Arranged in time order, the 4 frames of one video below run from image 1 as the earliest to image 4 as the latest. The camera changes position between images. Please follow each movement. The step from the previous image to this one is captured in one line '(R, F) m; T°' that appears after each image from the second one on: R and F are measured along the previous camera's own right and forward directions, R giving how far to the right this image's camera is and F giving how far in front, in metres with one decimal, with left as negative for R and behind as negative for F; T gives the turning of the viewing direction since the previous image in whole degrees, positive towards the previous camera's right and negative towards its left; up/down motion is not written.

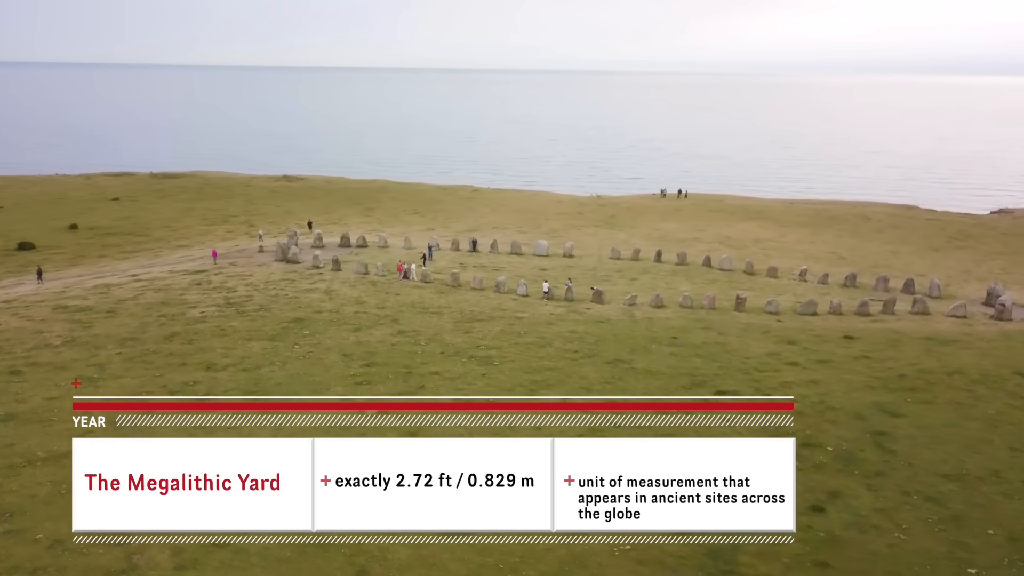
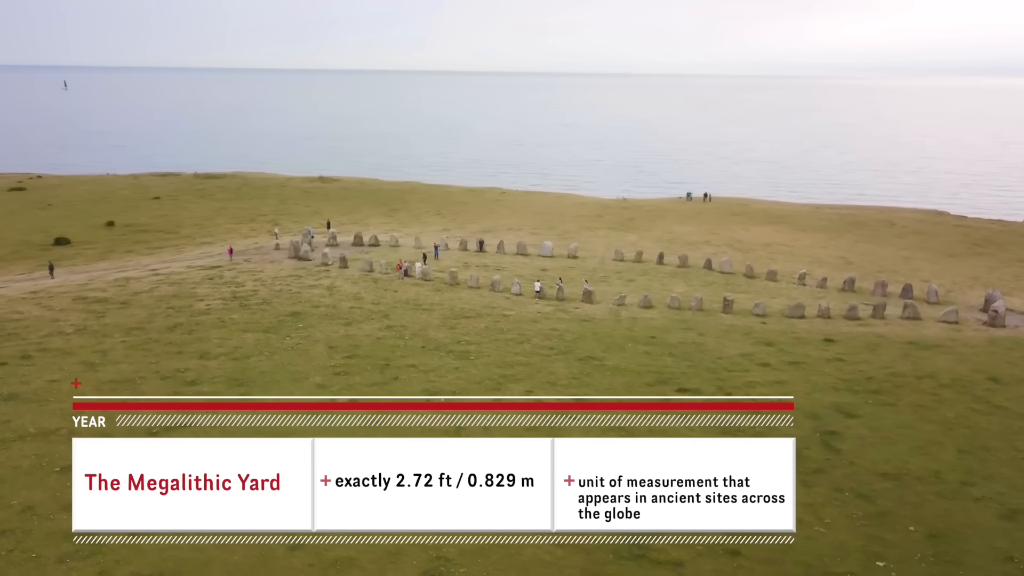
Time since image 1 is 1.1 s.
(+1.8, -0.6) m; -4°
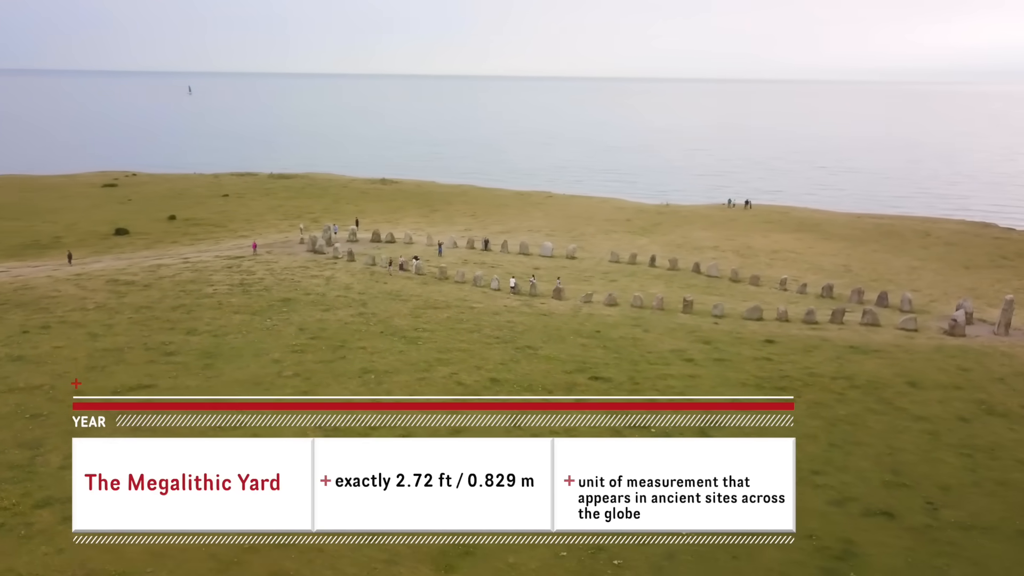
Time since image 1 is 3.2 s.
(+3.9, -1.3) m; -7°
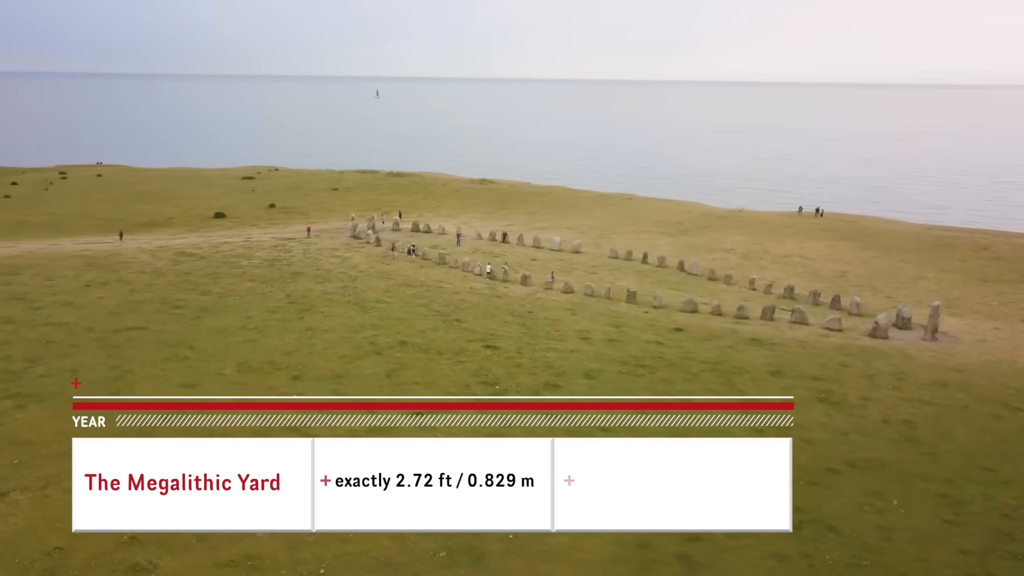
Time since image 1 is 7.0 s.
(+6.8, -2.2) m; -11°
